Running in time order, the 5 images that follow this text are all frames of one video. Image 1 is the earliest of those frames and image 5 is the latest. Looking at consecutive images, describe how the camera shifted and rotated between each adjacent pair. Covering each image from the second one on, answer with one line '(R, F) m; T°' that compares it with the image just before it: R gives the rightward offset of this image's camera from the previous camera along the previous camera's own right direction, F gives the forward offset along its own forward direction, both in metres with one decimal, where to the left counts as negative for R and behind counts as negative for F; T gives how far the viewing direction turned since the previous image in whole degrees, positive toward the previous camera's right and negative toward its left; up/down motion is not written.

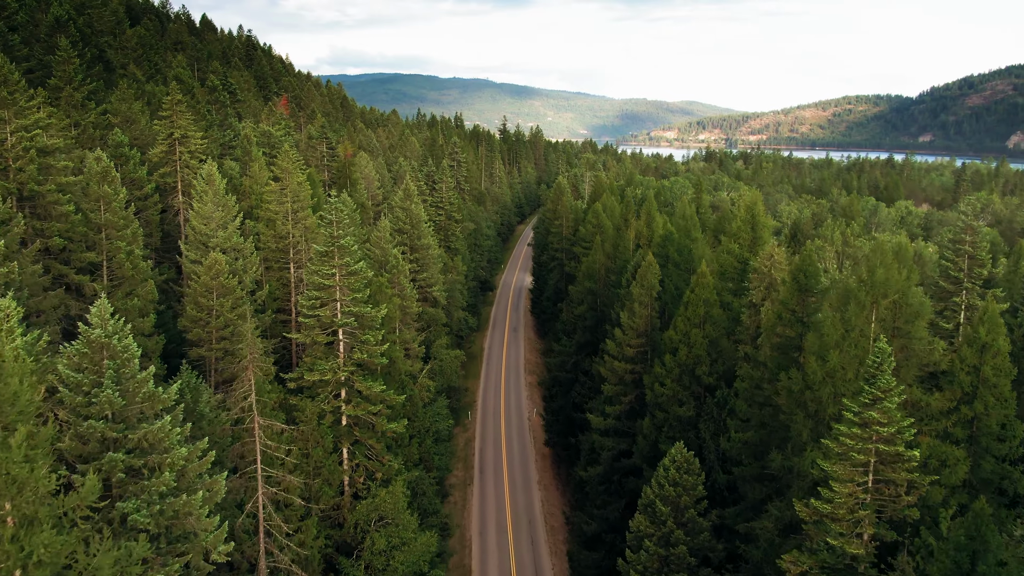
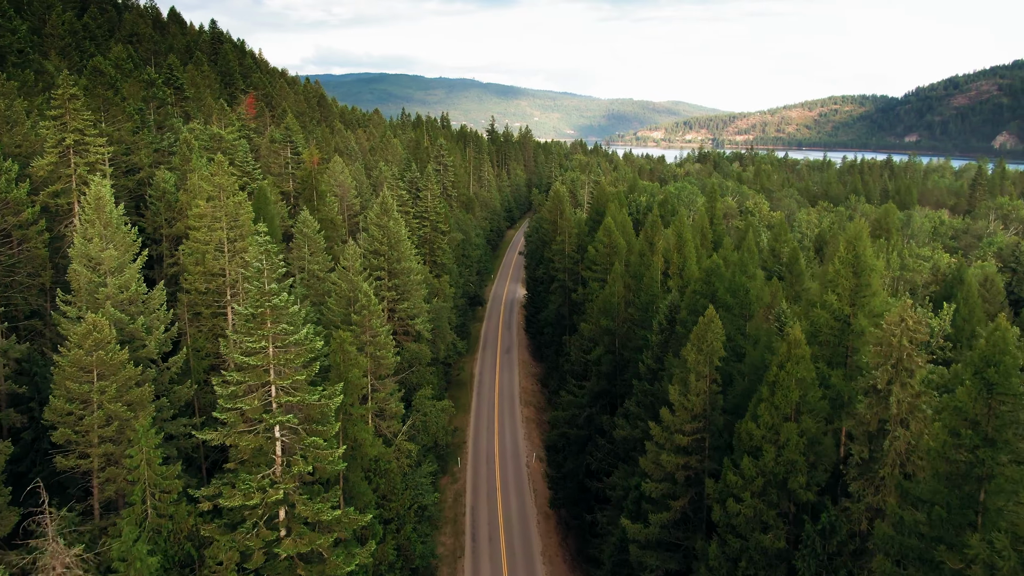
(-0.6, +9.0) m; +1°
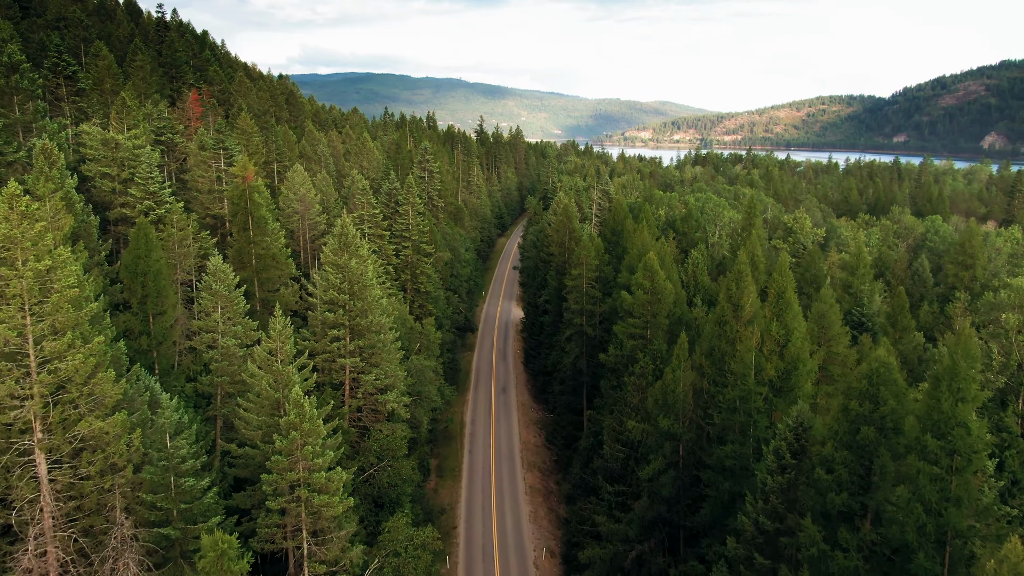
(-0.9, +13.1) m; +1°
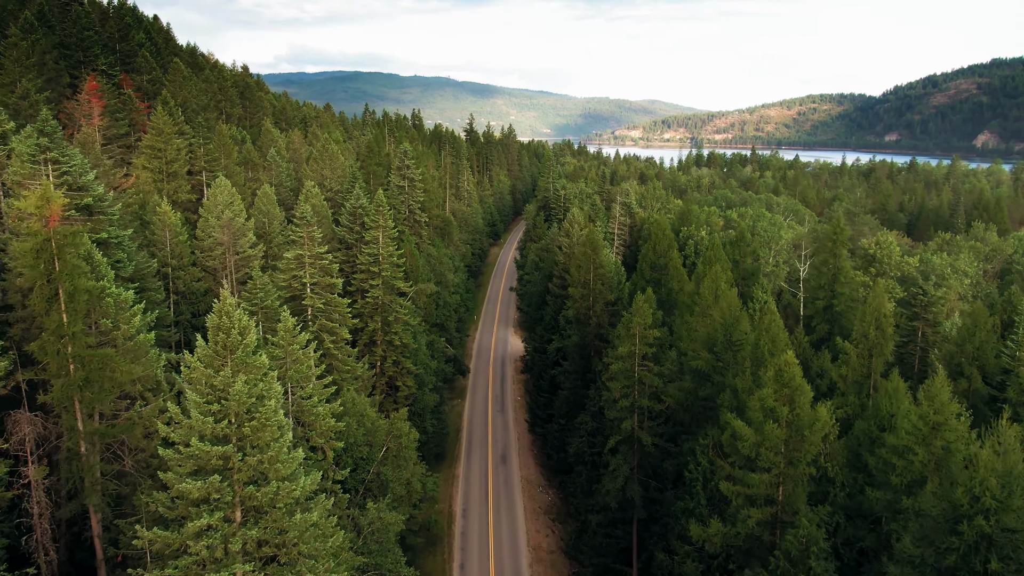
(-0.9, +16.4) m; +1°
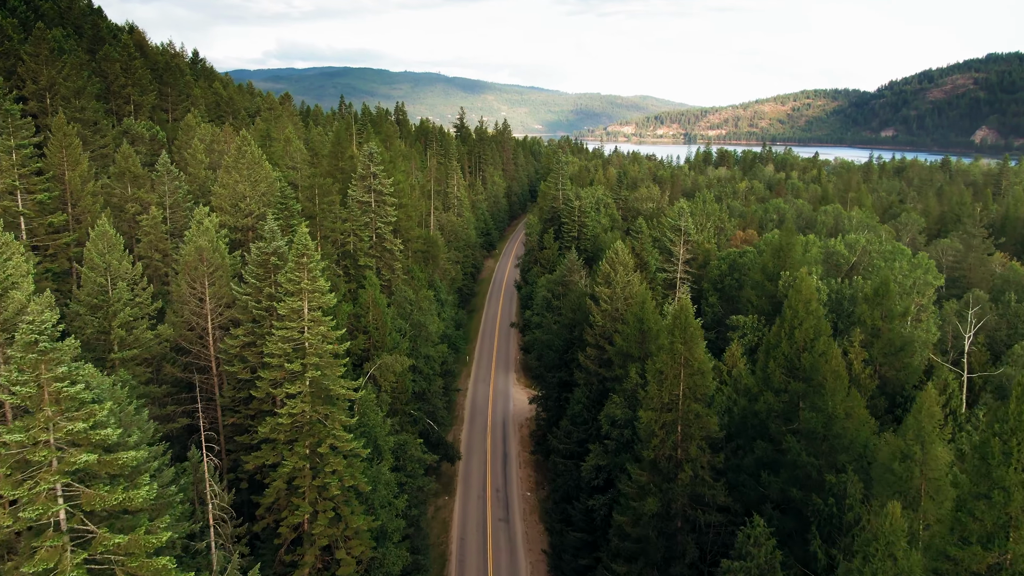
(-1.1, +20.9) m; +1°
